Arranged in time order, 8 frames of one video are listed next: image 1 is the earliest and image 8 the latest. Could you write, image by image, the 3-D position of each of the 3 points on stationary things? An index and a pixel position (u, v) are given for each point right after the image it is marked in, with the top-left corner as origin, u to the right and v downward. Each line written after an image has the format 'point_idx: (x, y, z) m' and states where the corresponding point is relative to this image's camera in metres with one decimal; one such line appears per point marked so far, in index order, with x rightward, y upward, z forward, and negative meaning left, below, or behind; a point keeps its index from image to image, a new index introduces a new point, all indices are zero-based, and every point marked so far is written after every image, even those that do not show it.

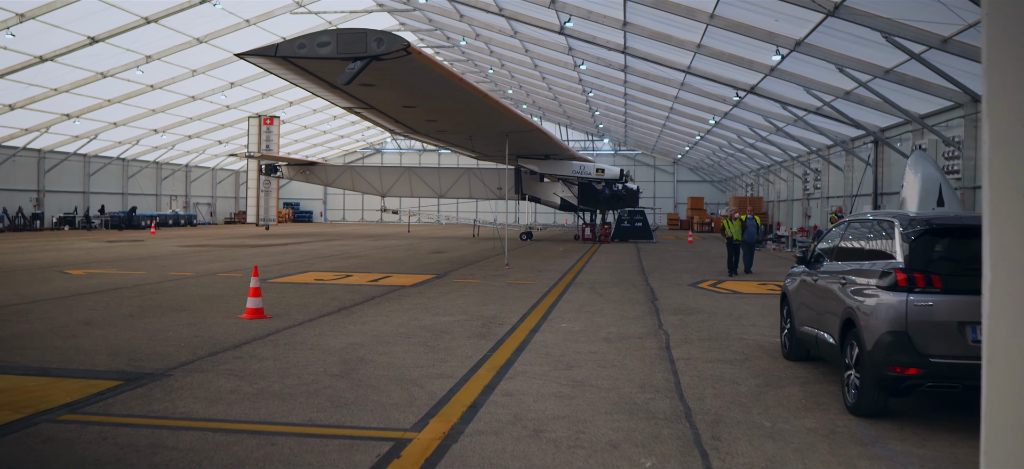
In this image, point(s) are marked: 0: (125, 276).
0: (-10.6, -1.2, +19.5) m
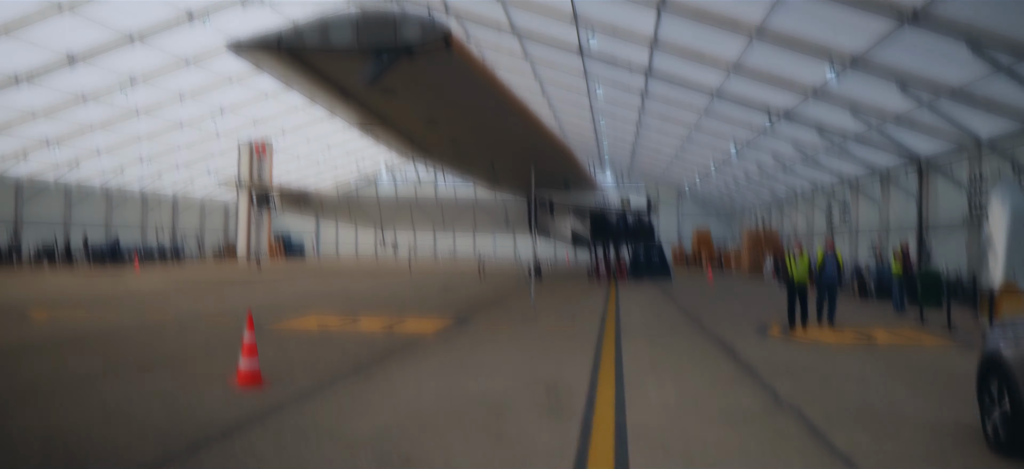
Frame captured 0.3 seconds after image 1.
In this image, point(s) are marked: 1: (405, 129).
0: (-9.8, -2.0, +16.7) m
1: (-2.5, +2.3, +17.6) m
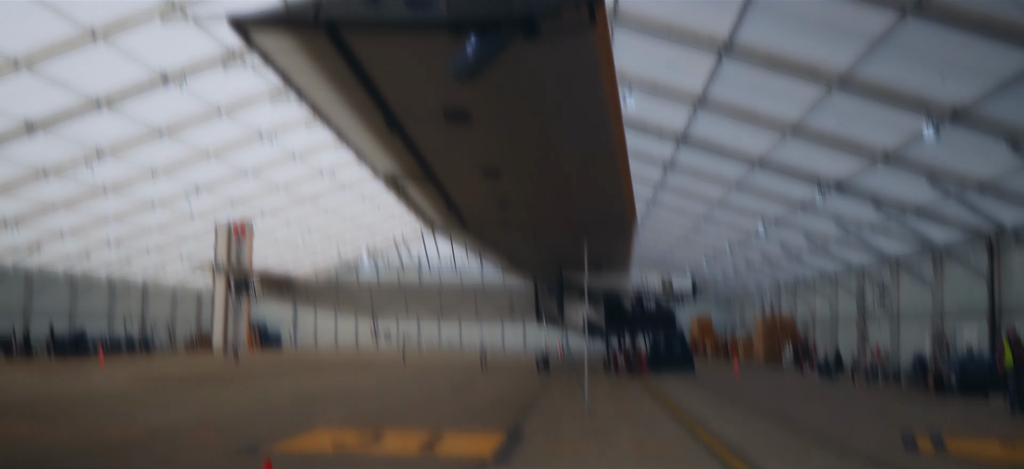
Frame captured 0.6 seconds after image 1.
0: (-8.5, -3.6, +12.4) m
1: (-1.3, +0.6, +14.1) m
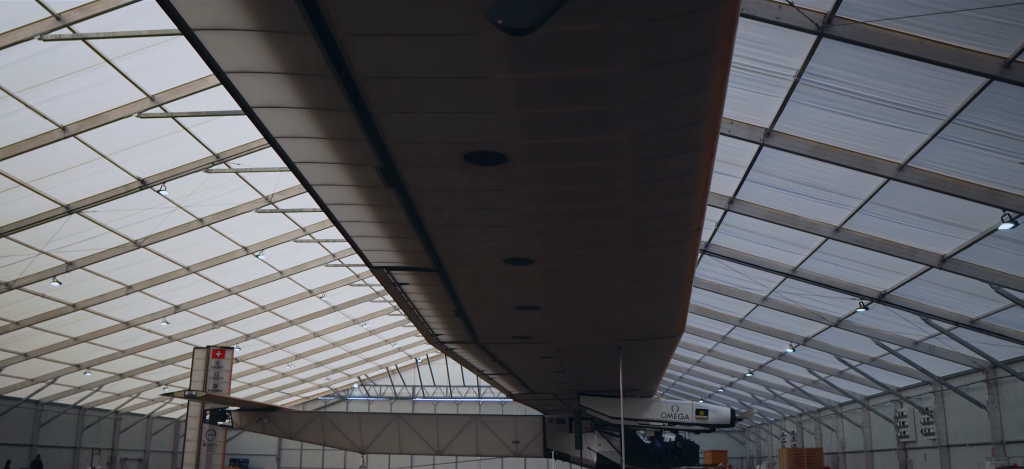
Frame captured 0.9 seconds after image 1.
0: (-8.1, -5.1, +8.8) m
1: (-0.9, -1.2, +11.2) m
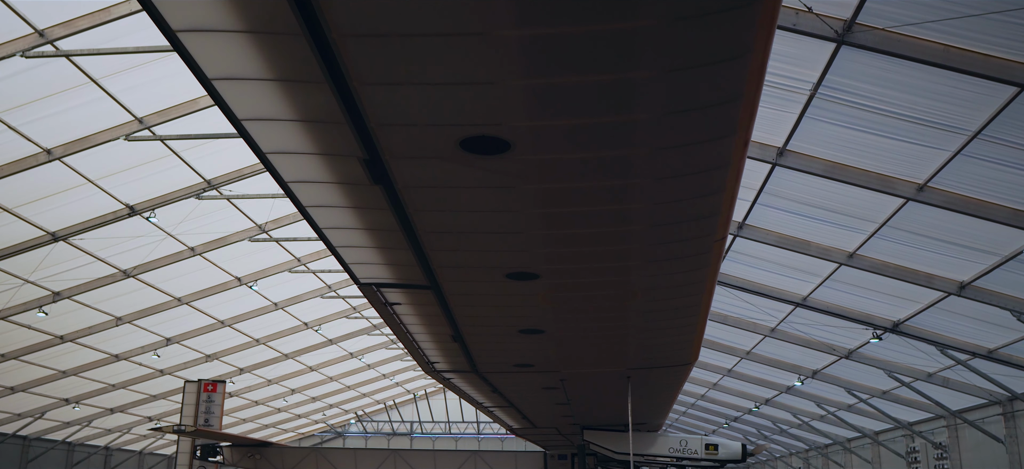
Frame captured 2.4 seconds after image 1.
0: (-8.1, -5.2, +7.7) m
1: (-0.9, -1.4, +10.4) m
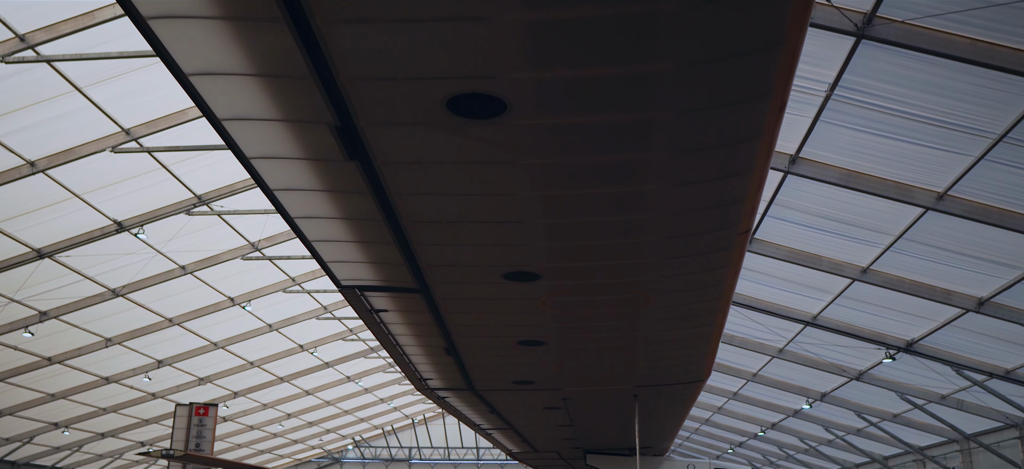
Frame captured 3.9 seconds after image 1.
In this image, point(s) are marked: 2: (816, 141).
0: (-8.1, -5.2, +6.8) m
1: (-0.9, -1.5, +9.6) m
2: (+5.9, +1.8, +13.9) m
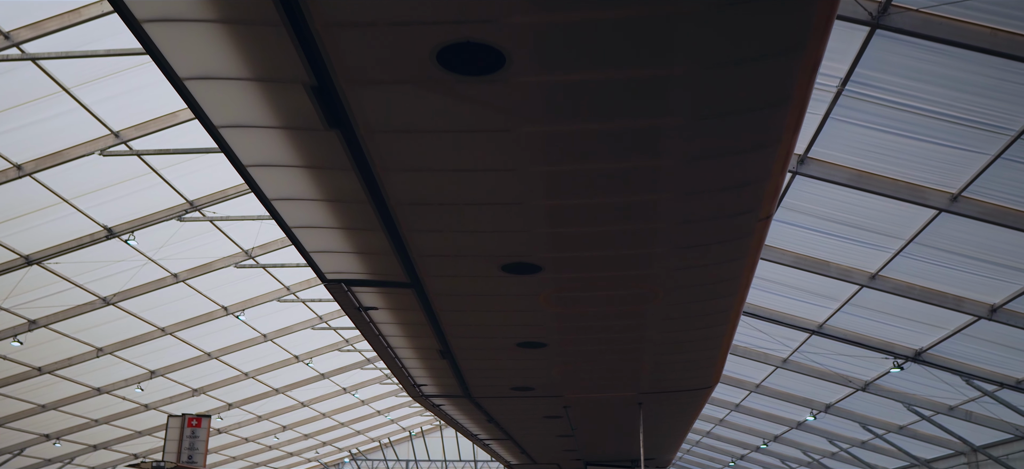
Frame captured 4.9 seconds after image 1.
0: (-8.1, -5.1, +6.1) m
1: (-0.9, -1.5, +9.0) m
2: (+5.9, +1.8, +13.4) m
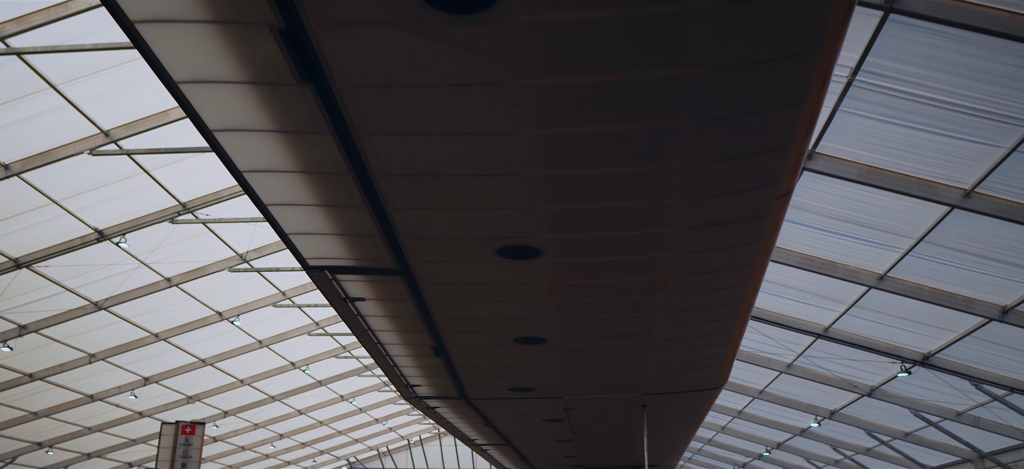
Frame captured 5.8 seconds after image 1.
0: (-8.1, -5.0, +5.6) m
1: (-0.9, -1.4, +8.5) m
2: (+5.9, +1.8, +13.0) m
